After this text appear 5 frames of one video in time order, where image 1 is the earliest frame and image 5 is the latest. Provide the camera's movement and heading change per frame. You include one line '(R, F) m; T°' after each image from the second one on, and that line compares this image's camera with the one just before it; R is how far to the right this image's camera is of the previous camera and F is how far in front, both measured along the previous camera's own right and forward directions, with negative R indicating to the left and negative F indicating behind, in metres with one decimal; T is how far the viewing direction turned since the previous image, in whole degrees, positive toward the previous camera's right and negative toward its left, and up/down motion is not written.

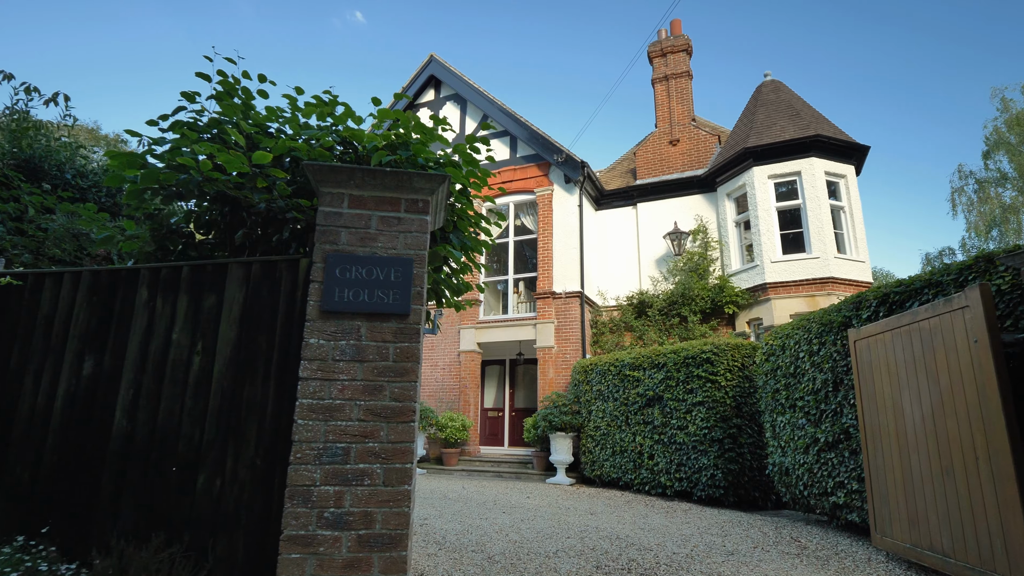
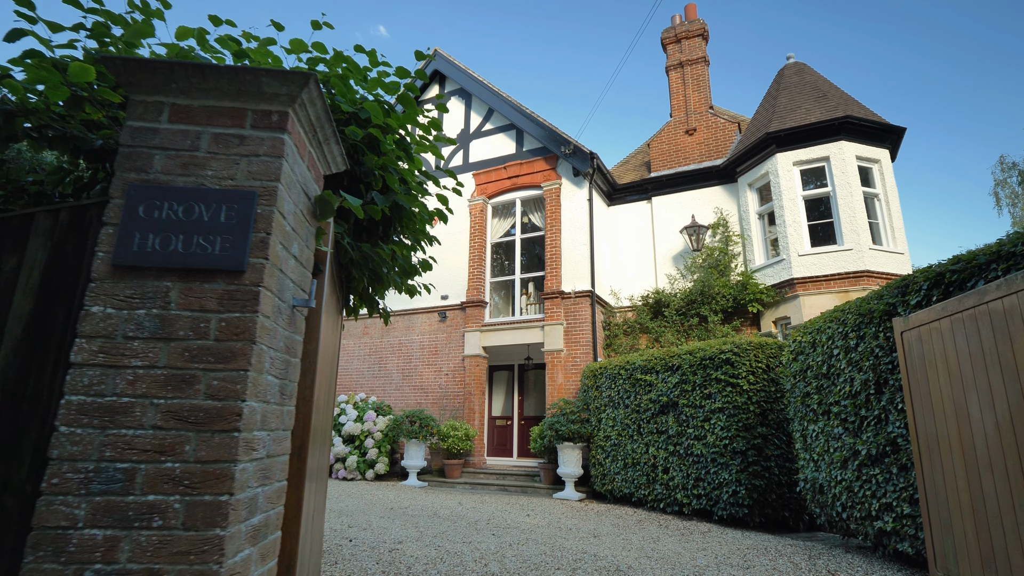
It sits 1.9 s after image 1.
(+0.4, +0.7) m; -3°
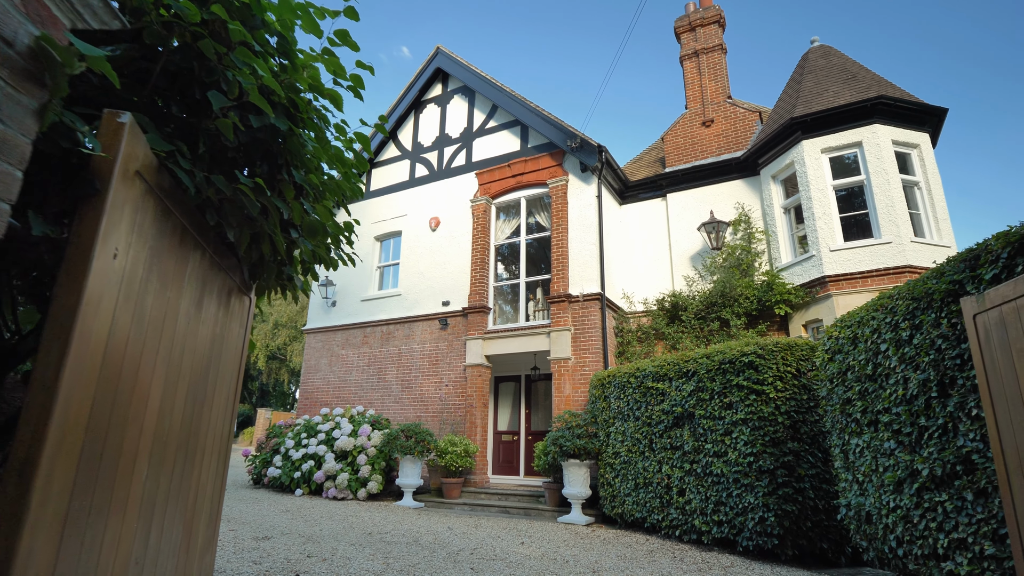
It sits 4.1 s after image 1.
(+0.4, +0.7) m; -3°
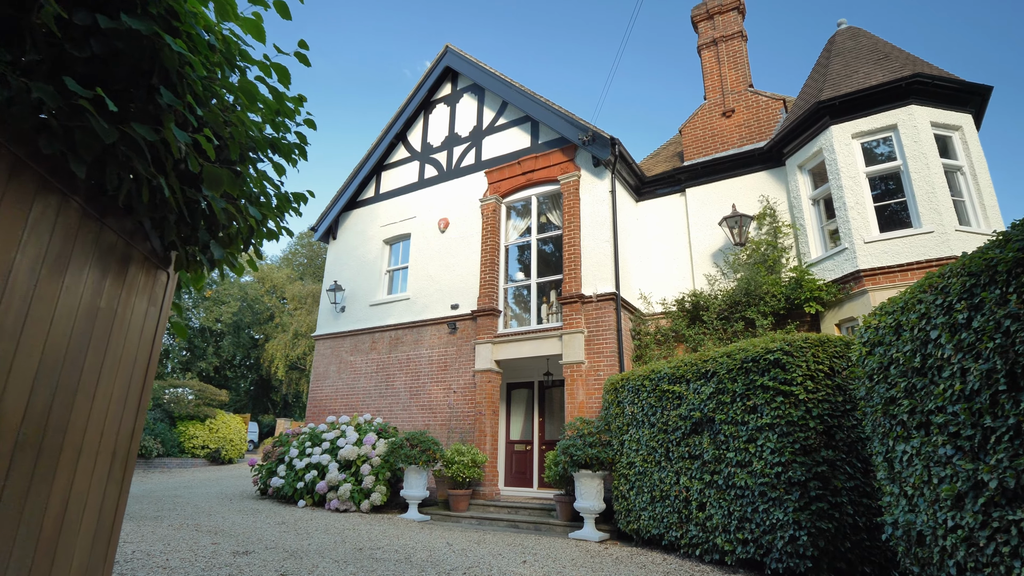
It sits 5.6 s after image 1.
(+0.3, +0.5) m; -3°
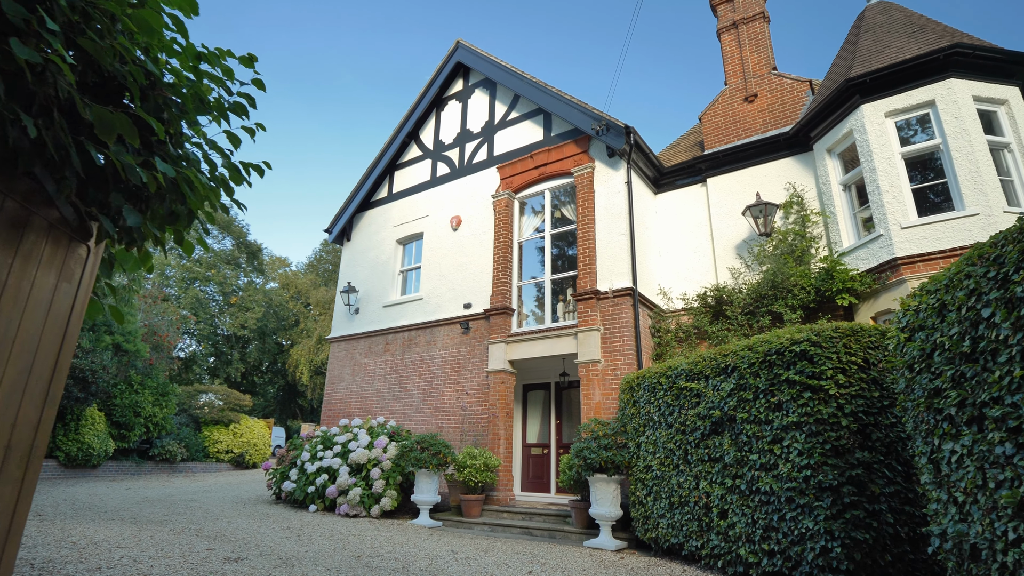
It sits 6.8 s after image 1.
(+0.2, +0.3) m; -3°
